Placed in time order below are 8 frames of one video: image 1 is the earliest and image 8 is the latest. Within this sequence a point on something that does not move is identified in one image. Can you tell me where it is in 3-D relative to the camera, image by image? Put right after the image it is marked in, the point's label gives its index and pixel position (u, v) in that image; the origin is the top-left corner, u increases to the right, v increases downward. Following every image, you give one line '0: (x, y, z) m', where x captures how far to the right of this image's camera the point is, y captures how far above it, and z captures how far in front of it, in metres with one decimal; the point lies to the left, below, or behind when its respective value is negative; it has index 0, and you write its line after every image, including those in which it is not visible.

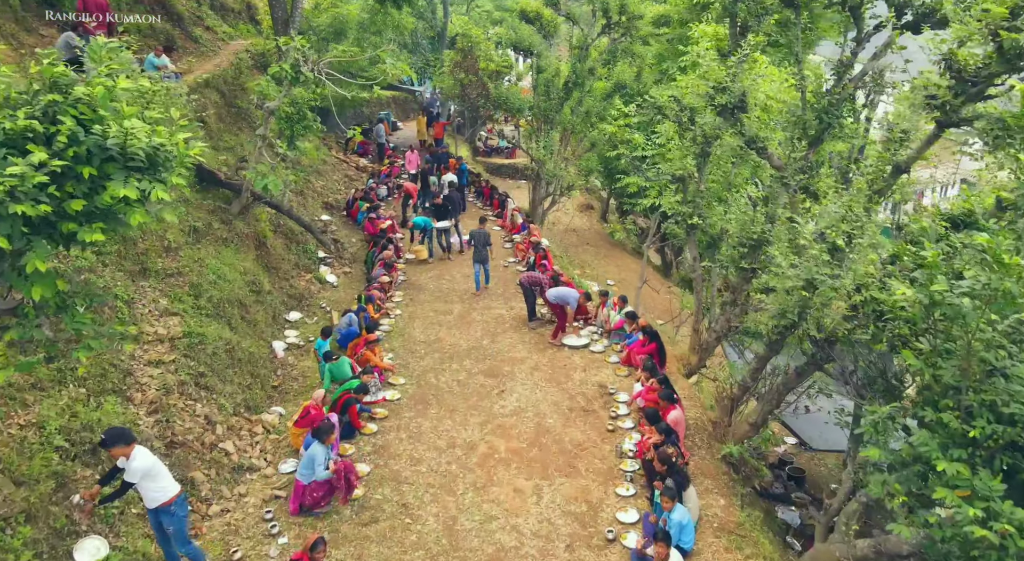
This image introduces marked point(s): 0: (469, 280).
0: (-1.0, 0.0, +15.9) m
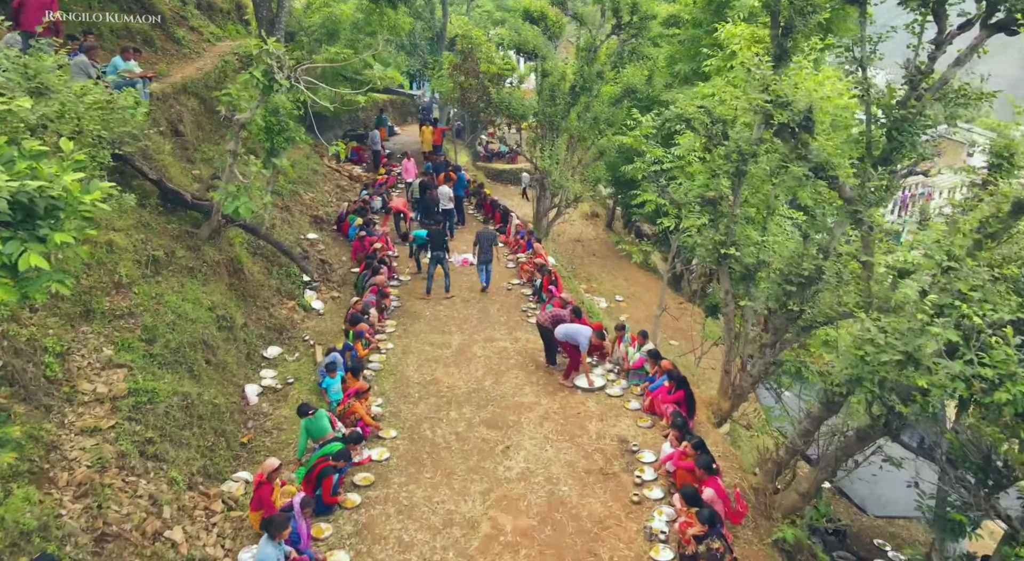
0: (-0.9, -0.6, +14.5) m
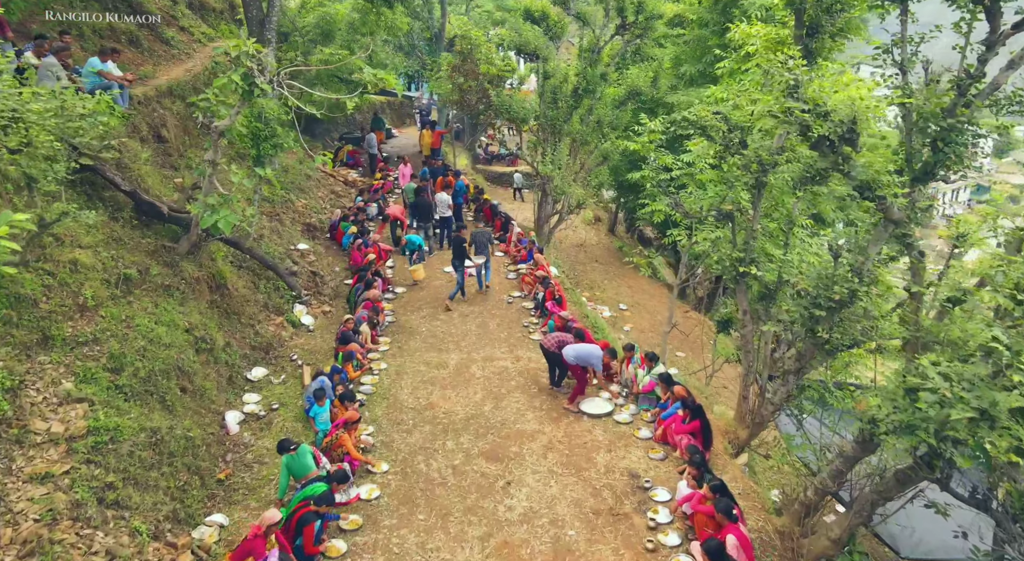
0: (-0.9, -0.8, +13.7) m
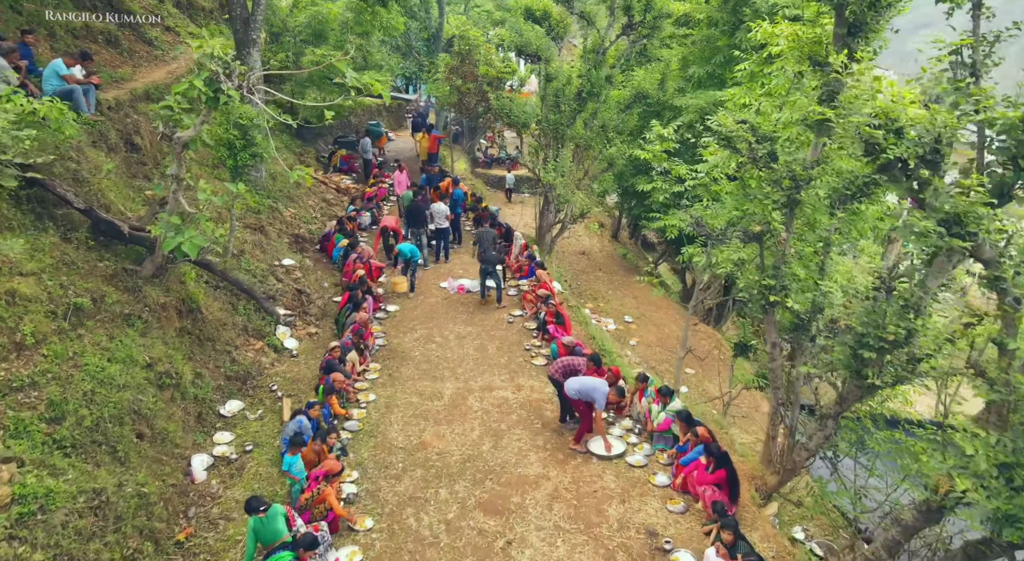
0: (-0.9, -1.2, +12.7) m
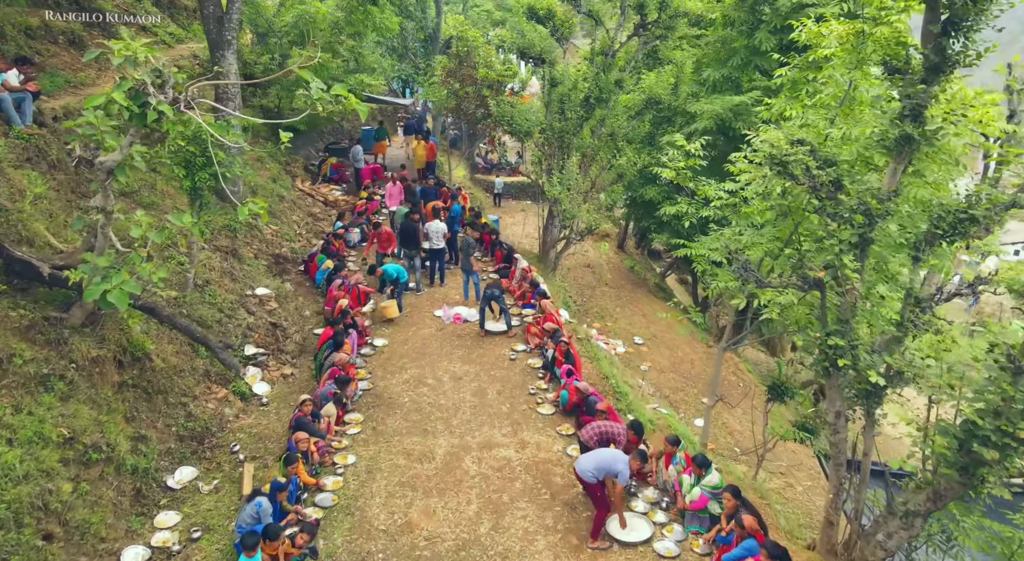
0: (-0.8, -1.8, +11.1) m
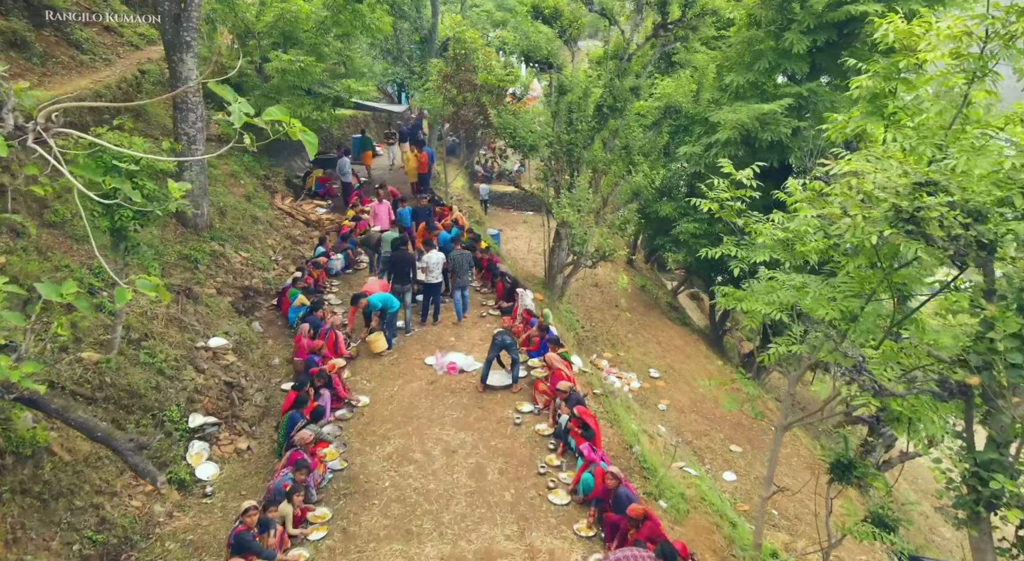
0: (-0.8, -2.5, +9.1) m
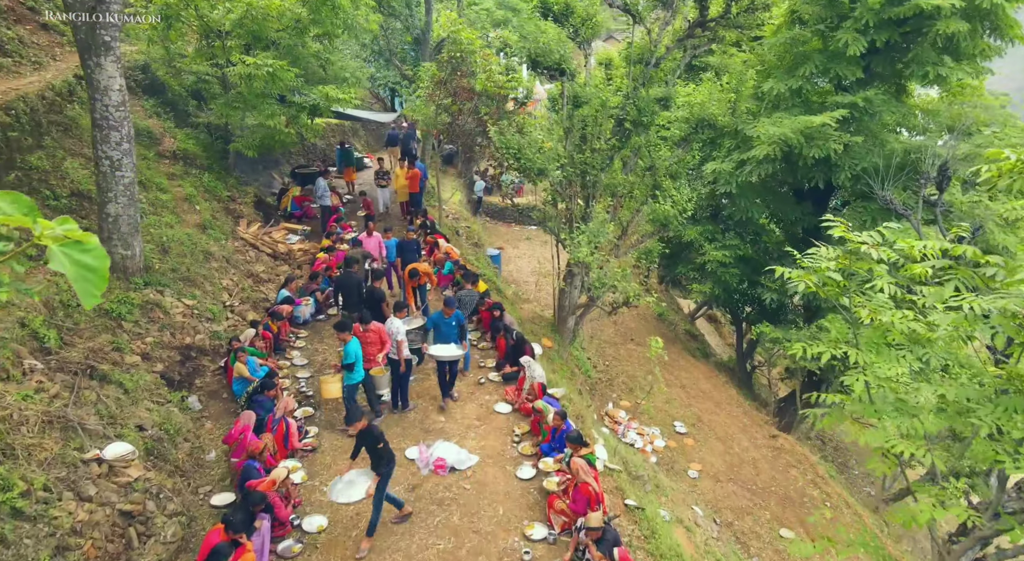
0: (-0.7, -3.4, +6.3) m
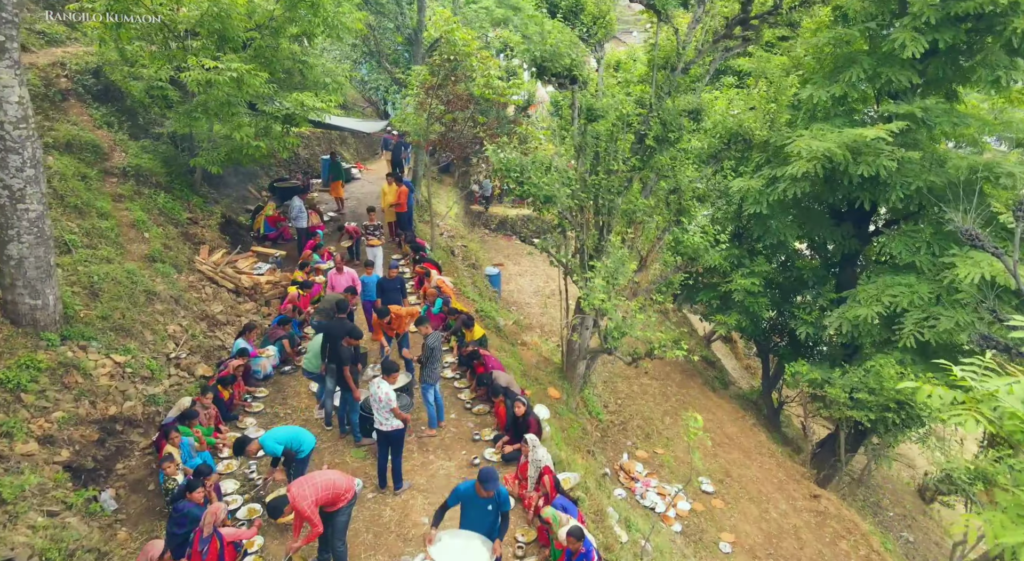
0: (-0.7, -4.2, +4.1) m
